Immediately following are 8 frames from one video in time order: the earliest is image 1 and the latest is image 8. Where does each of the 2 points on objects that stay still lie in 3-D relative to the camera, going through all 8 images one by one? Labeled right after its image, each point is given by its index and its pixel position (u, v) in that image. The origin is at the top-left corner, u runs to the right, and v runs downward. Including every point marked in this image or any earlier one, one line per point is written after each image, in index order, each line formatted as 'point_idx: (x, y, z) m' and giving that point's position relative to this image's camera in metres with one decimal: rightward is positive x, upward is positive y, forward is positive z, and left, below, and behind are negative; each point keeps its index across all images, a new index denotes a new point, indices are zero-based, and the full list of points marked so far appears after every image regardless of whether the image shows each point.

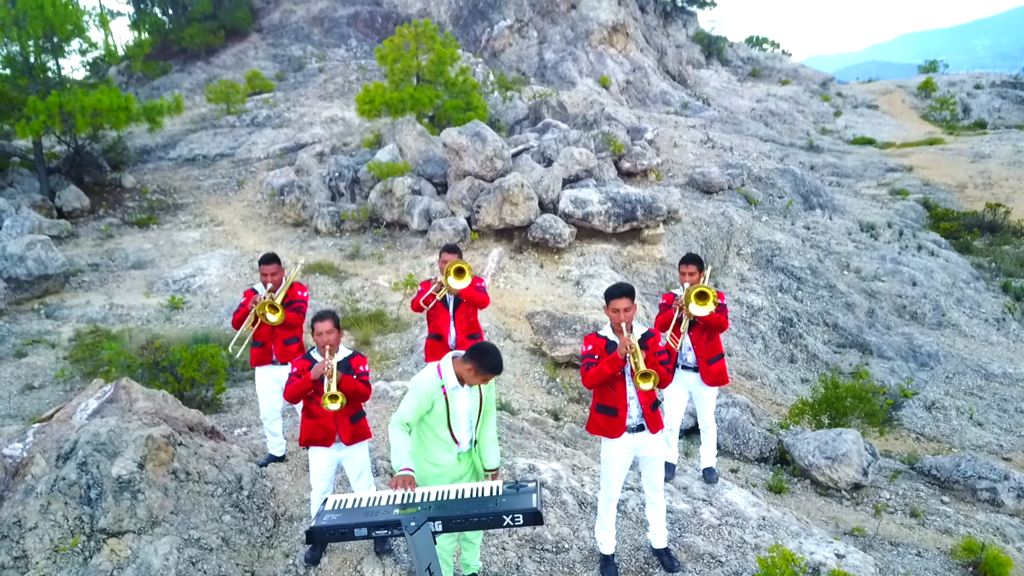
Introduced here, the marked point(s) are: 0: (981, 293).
0: (+8.0, -0.1, +14.4) m
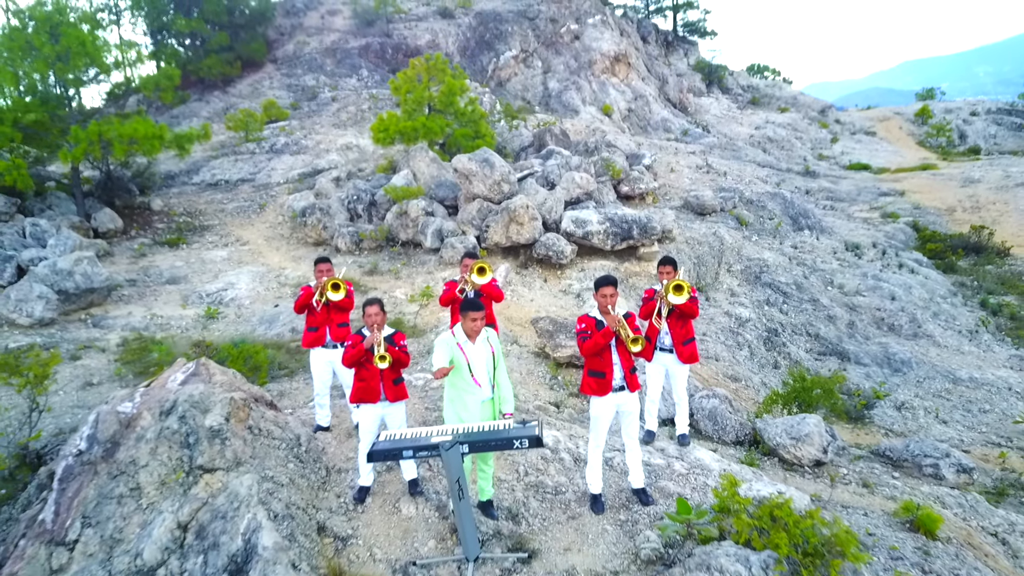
0: (+8.2, -0.3, +15.3) m
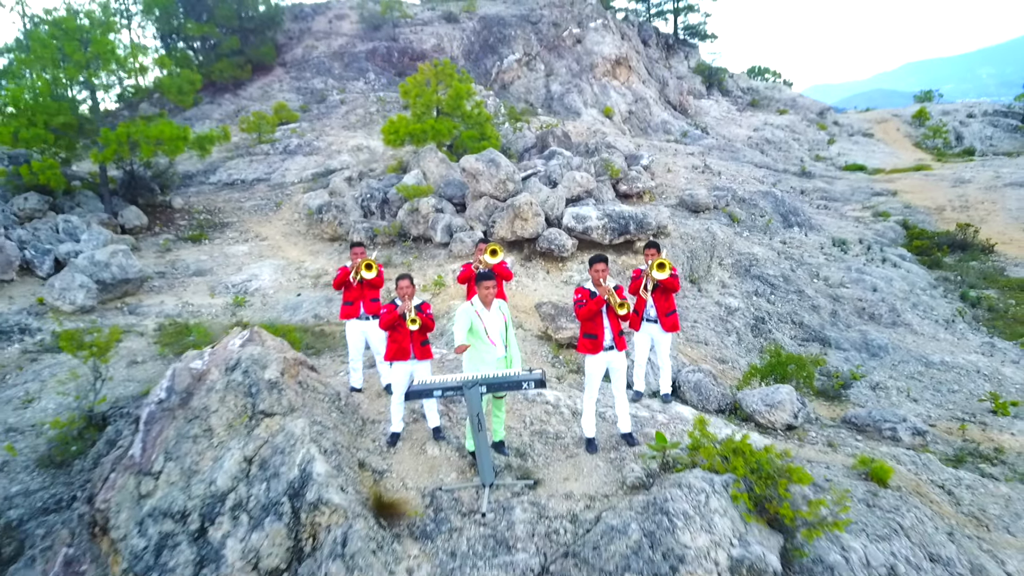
0: (+8.2, -0.2, +16.3) m
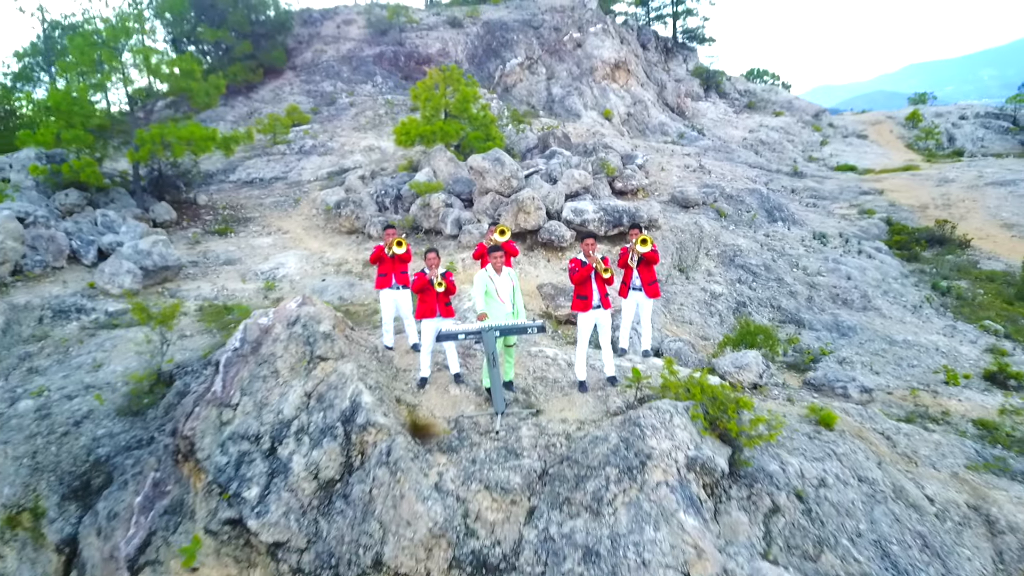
0: (+8.3, 0.0, +17.6) m
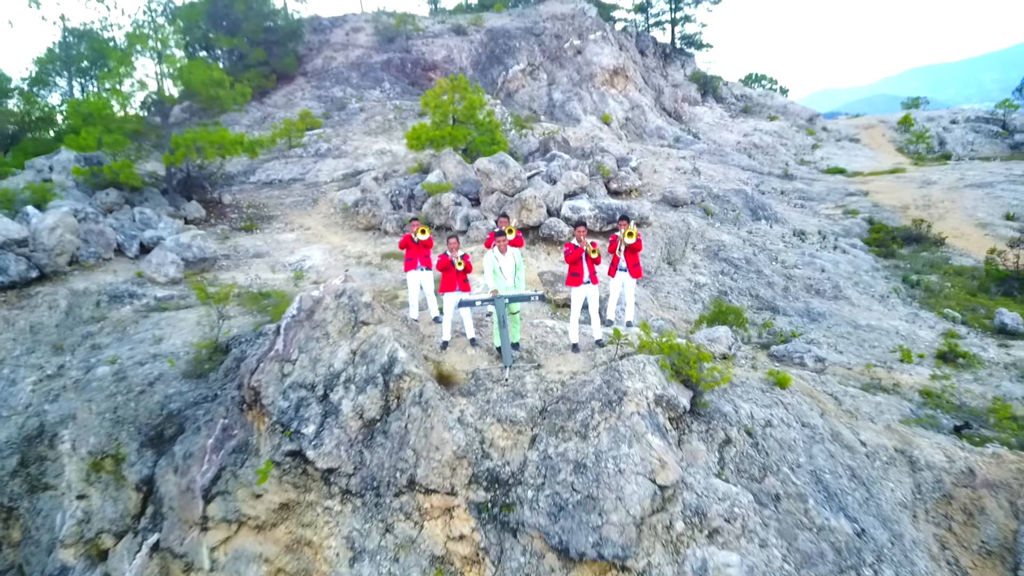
0: (+8.4, +0.2, +19.3) m
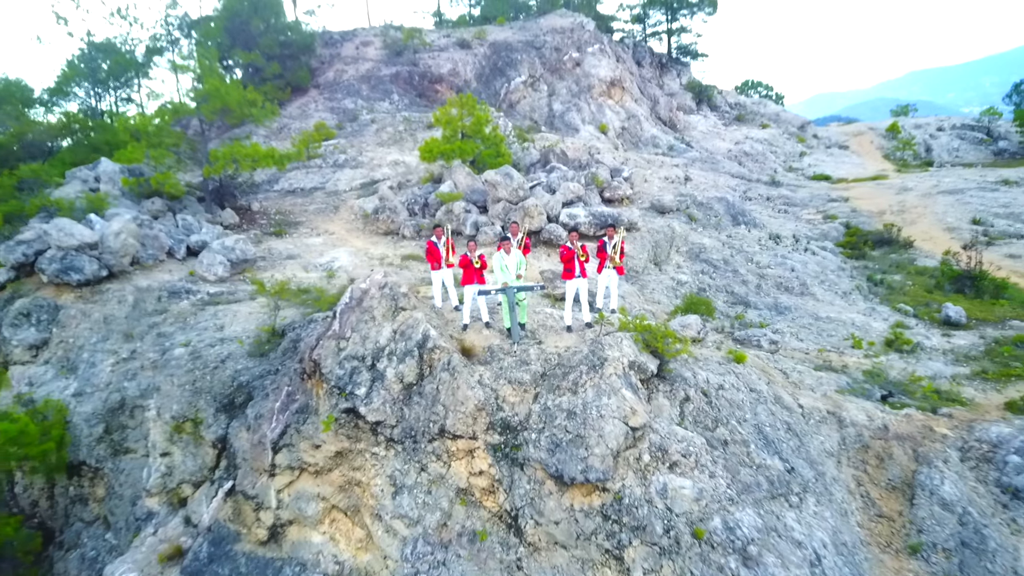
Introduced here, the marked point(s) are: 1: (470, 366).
0: (+8.5, +0.3, +21.6) m
1: (-0.5, -1.0, +10.9) m
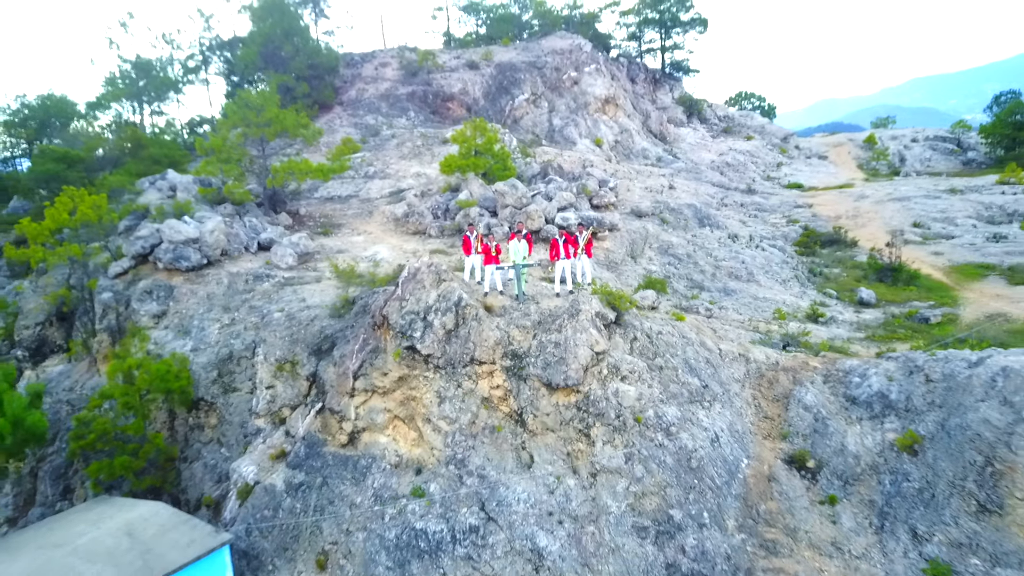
0: (+8.7, +0.6, +26.6) m
1: (-0.4, -0.6, +16.0) m
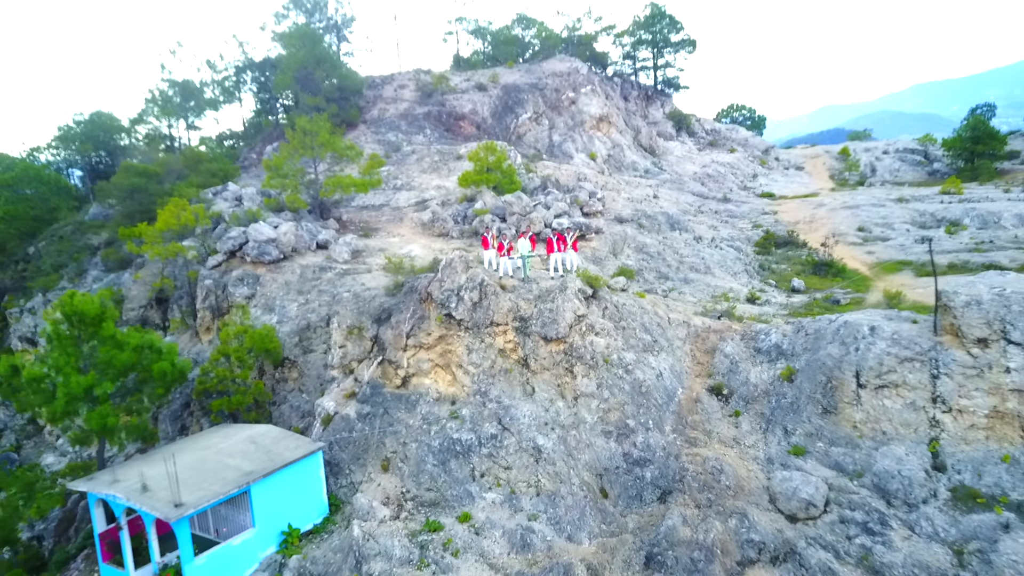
0: (+8.9, +0.9, +33.1) m
1: (-0.2, -0.2, +22.5) m
